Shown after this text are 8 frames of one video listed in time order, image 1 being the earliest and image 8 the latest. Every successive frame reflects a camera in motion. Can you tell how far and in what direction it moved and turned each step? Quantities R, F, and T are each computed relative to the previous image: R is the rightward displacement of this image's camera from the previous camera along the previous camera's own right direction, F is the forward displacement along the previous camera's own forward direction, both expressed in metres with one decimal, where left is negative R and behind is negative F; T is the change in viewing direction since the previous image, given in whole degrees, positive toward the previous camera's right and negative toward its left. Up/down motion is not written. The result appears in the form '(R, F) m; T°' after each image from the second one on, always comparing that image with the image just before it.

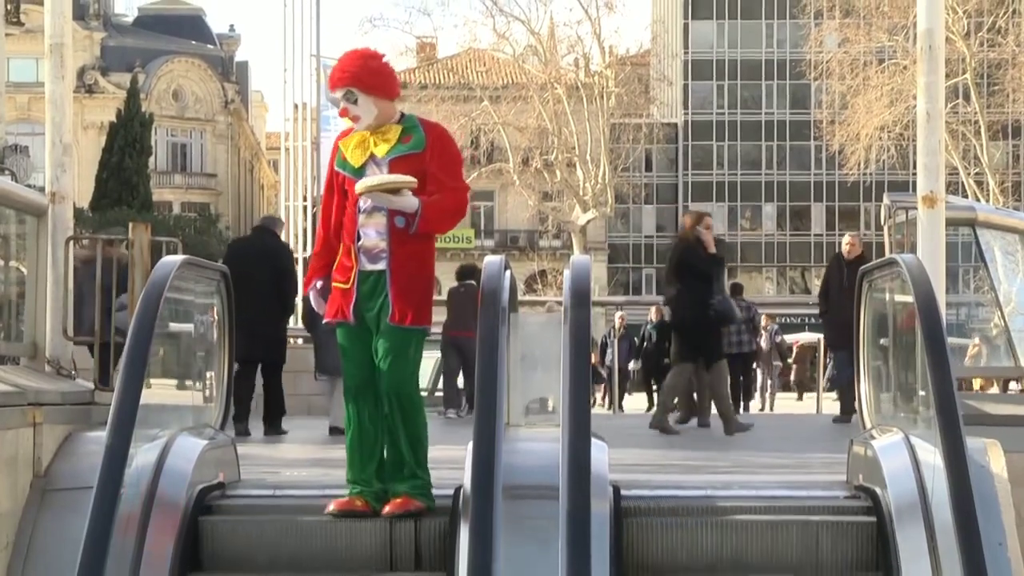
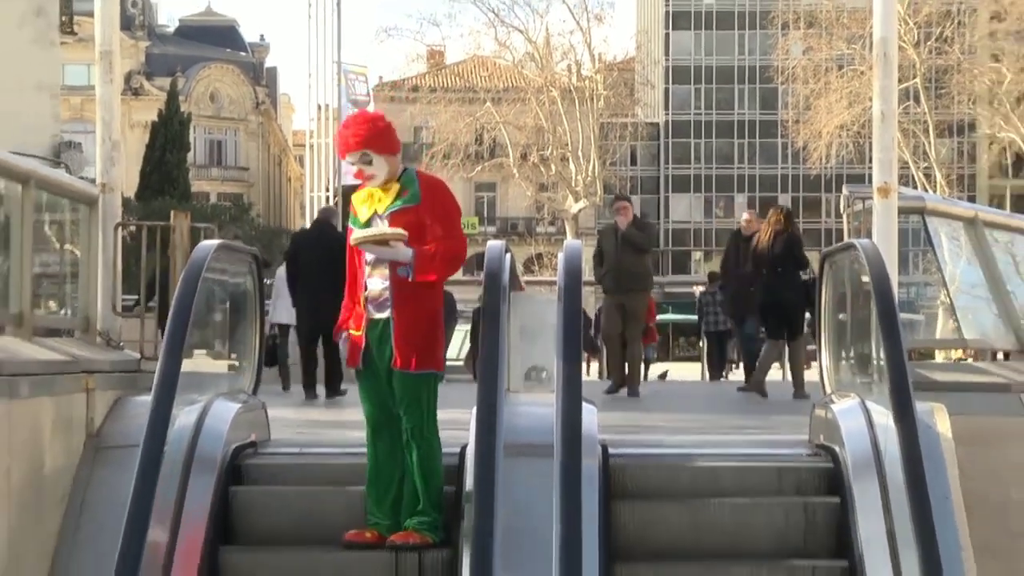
(0.0, -0.4) m; 0°
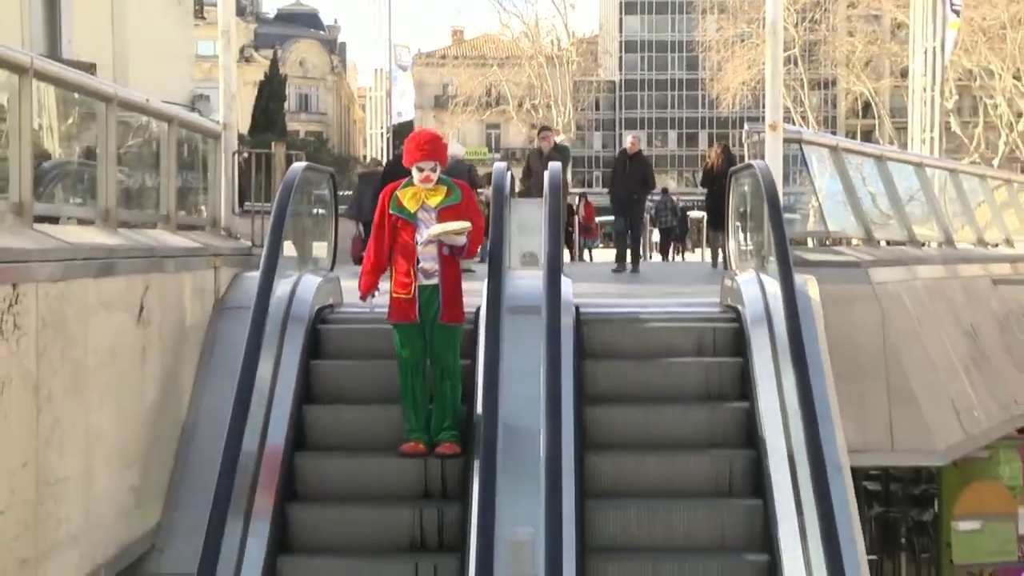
(0.0, -1.7) m; 0°
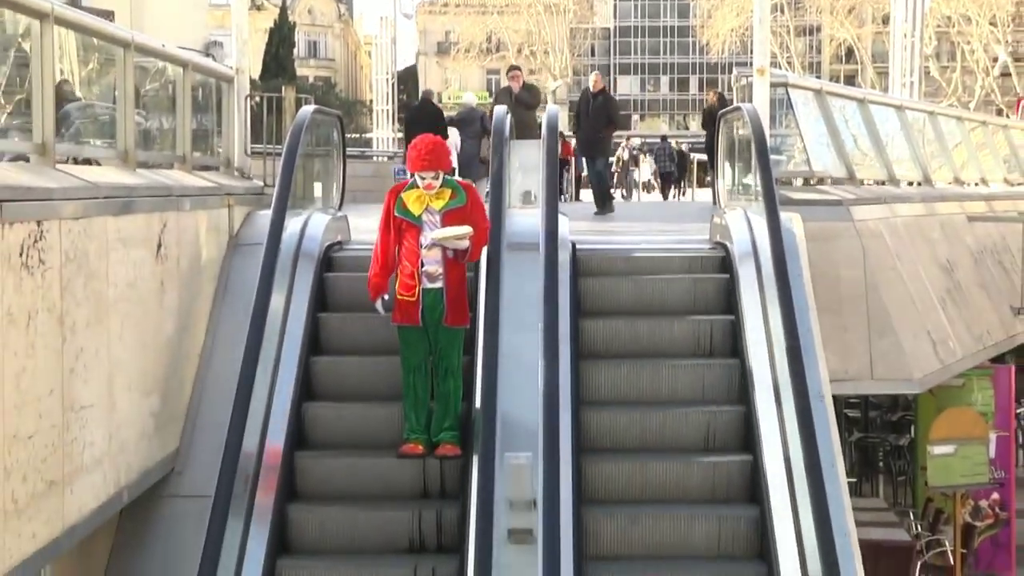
(0.0, -0.3) m; 0°
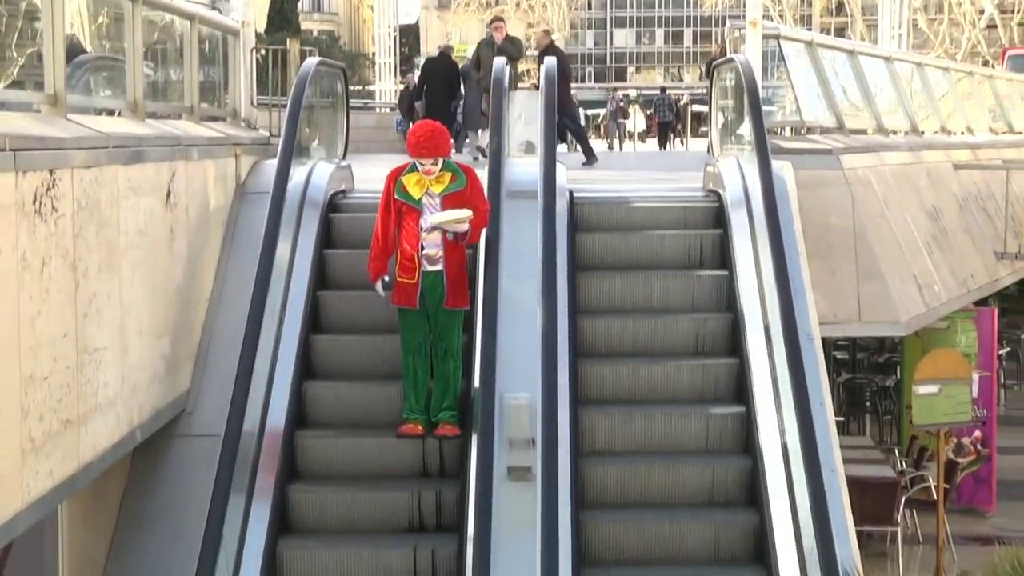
(0.0, -0.2) m; 0°
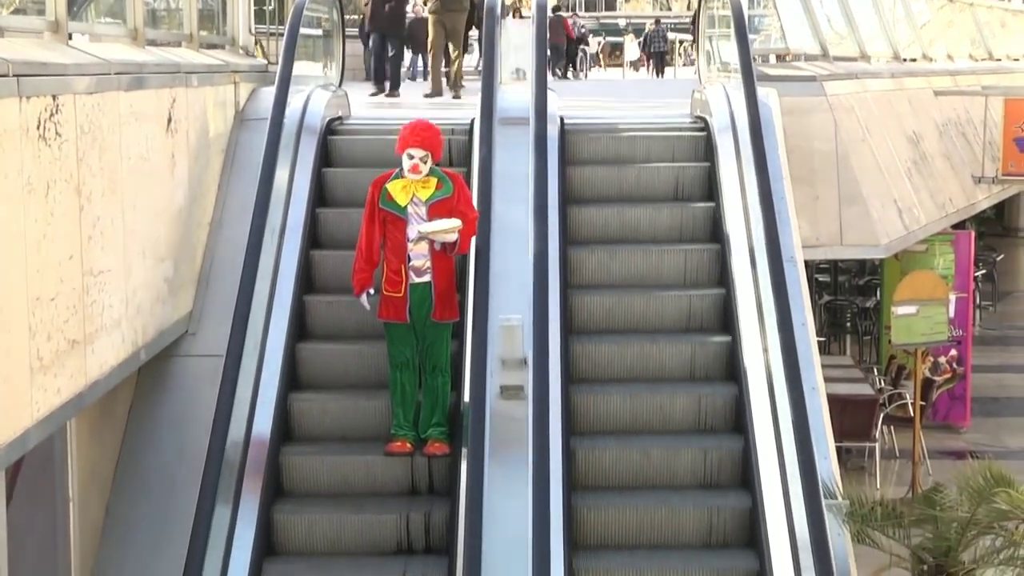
(0.0, -0.2) m; 0°
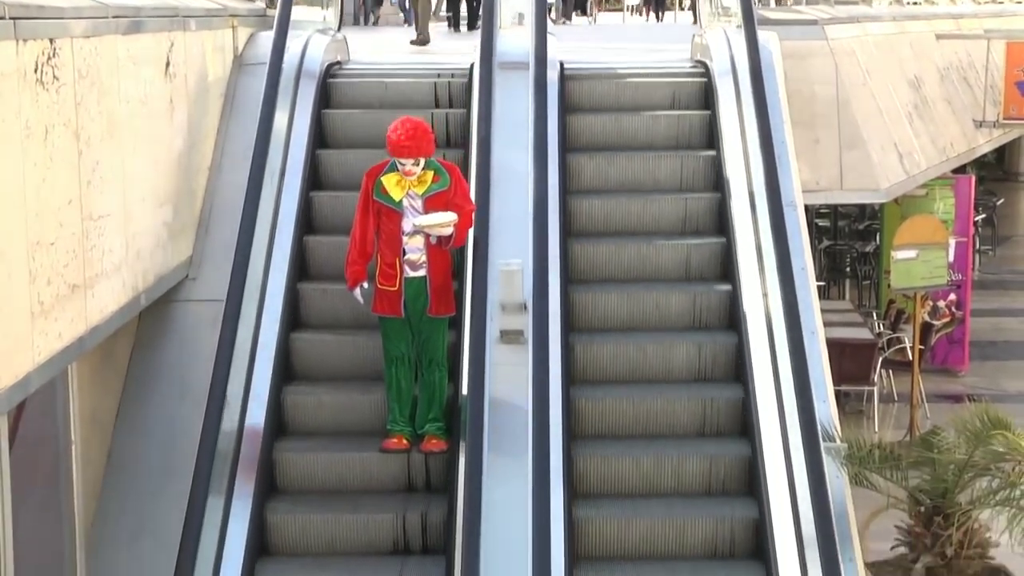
(0.0, 0.0) m; 0°
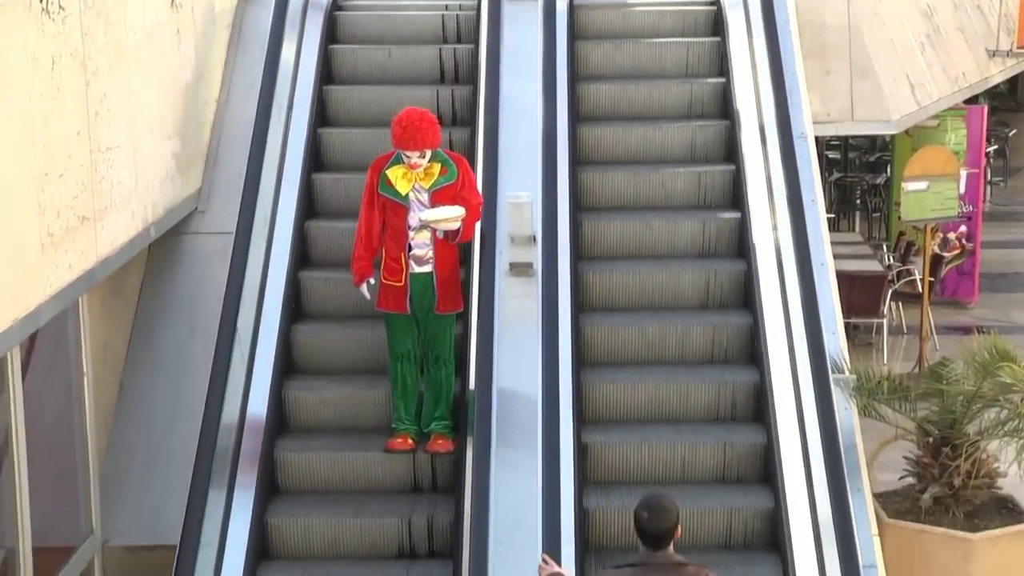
(0.0, 0.0) m; 0°
